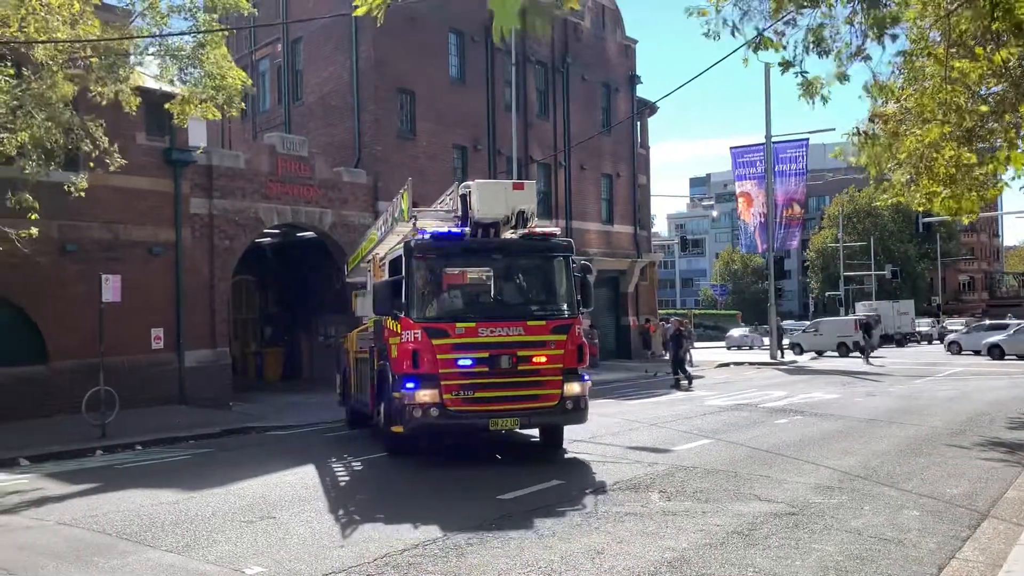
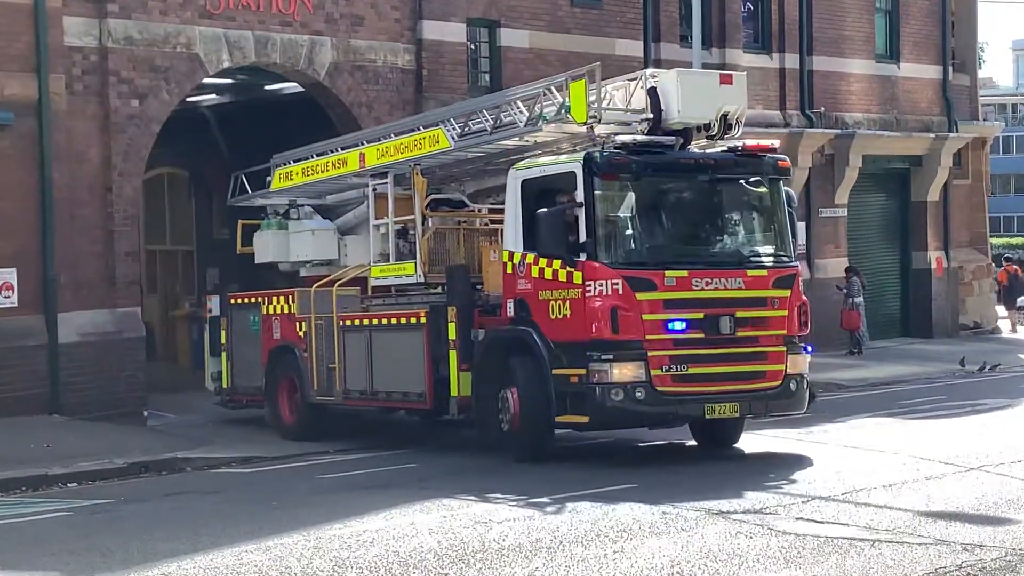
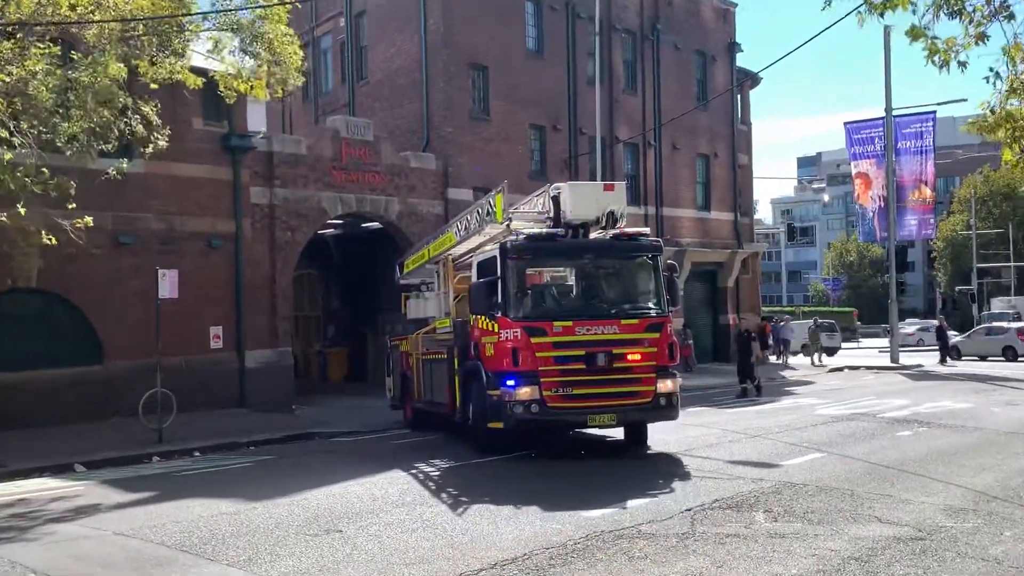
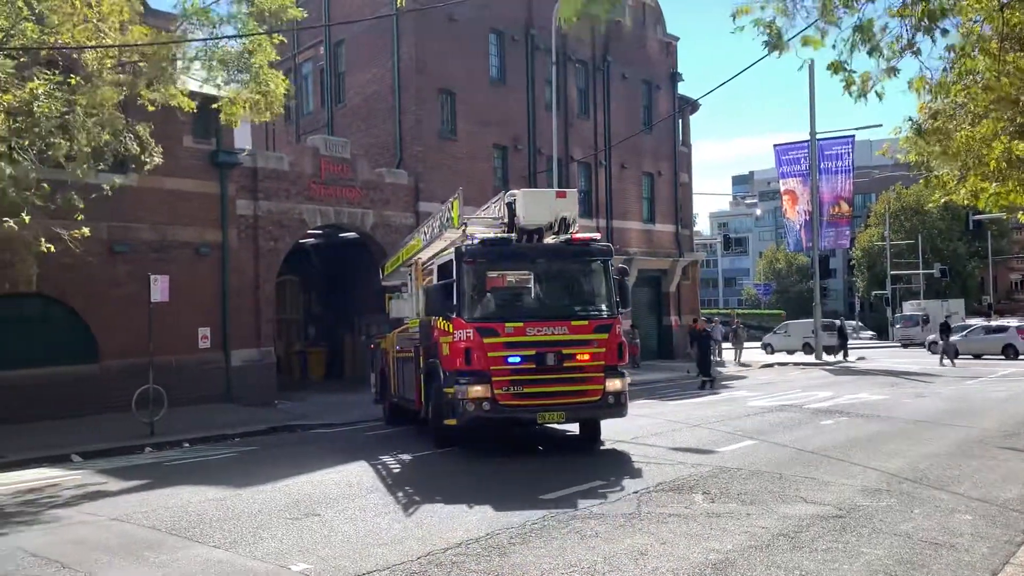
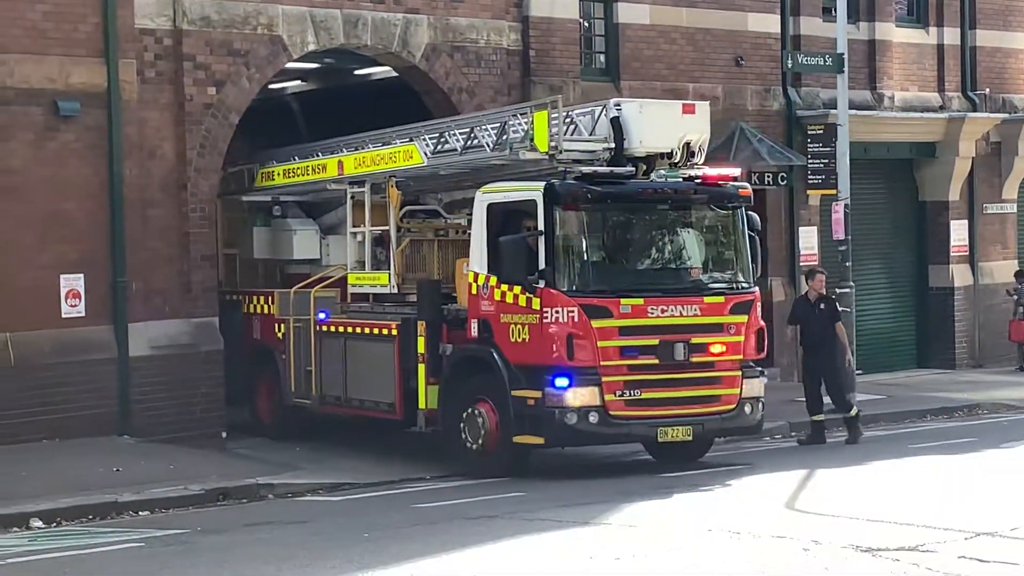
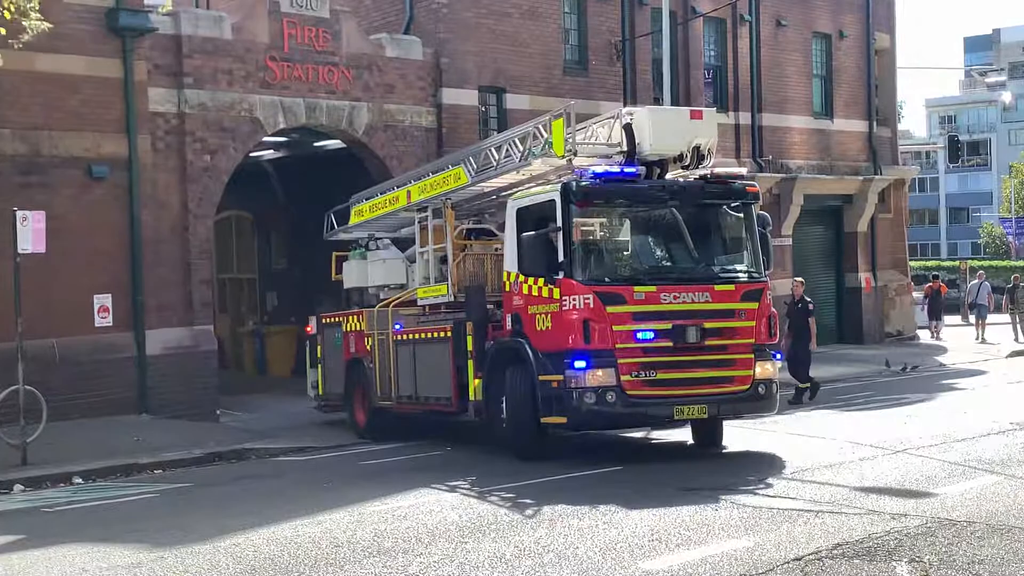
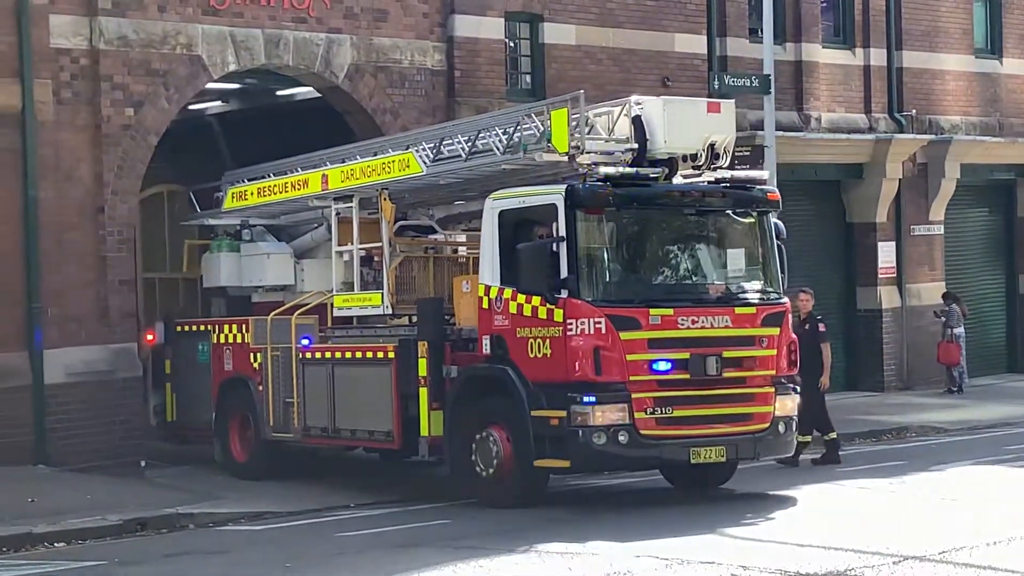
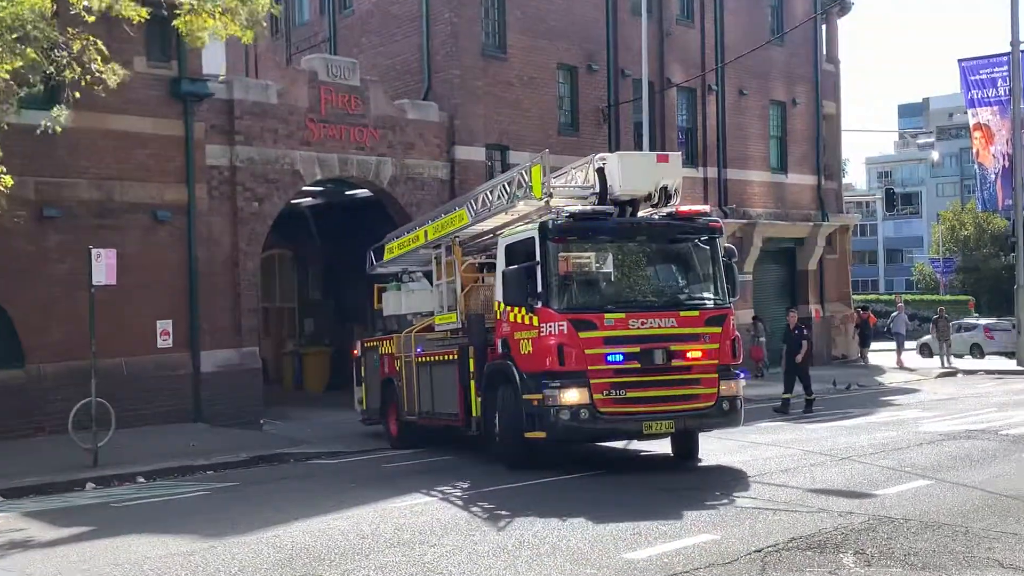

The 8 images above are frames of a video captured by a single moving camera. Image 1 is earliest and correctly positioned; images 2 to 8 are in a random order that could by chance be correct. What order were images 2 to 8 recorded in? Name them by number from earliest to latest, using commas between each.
4, 3, 8, 6, 2, 7, 5
